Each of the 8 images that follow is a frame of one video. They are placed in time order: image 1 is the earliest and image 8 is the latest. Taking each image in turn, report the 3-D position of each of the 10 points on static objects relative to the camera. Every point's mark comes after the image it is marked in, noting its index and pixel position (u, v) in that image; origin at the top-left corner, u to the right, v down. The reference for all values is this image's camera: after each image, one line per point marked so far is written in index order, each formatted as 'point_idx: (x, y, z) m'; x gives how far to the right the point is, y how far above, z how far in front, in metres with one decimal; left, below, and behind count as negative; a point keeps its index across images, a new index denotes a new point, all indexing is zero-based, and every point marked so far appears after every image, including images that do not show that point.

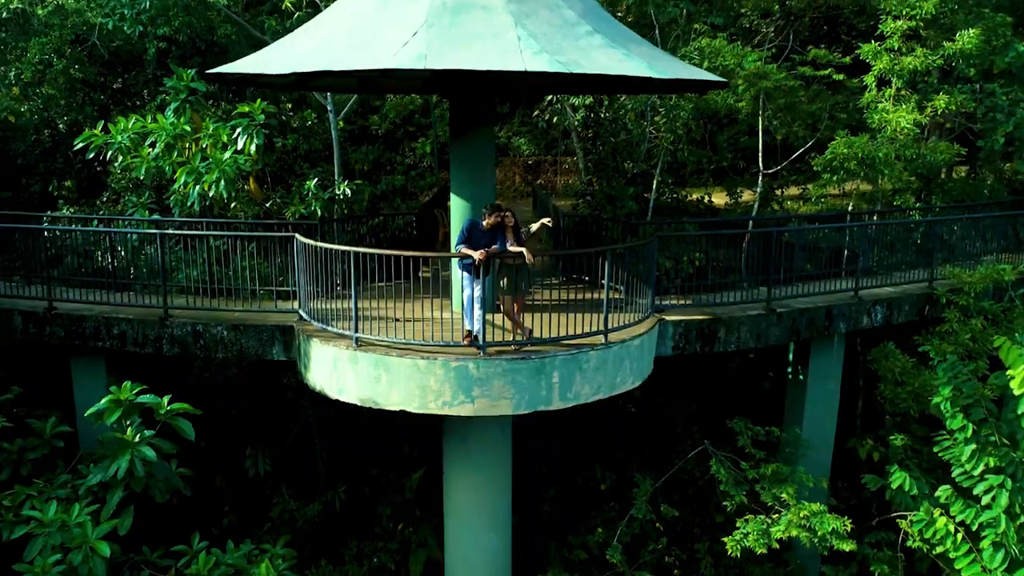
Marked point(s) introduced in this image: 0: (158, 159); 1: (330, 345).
0: (-4.1, +1.5, +9.6) m
1: (-1.6, -0.5, +7.3) m
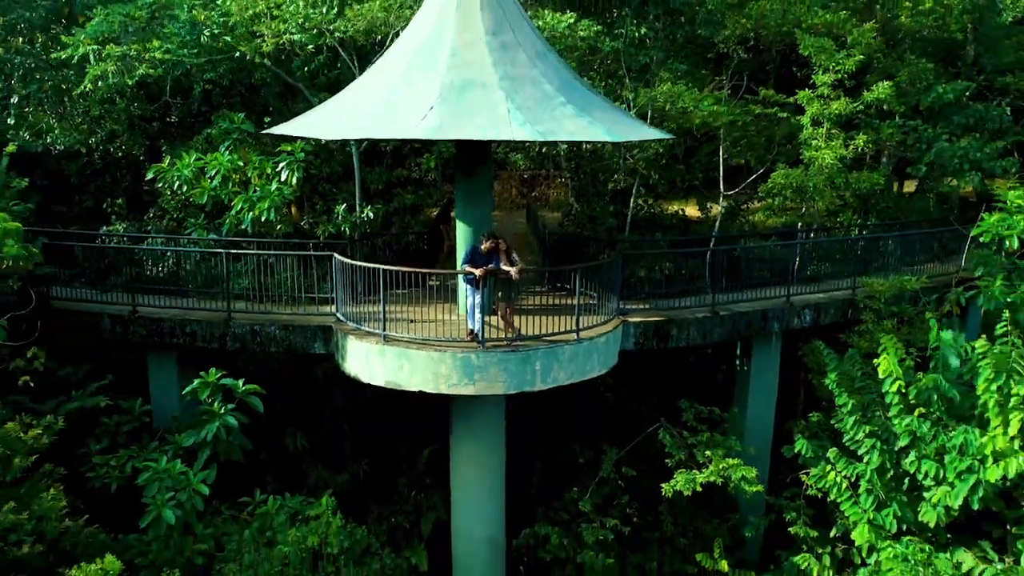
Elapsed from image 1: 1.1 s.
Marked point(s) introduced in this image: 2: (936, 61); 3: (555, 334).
0: (-4.2, +1.4, +11.7) m
1: (-1.7, -0.6, +9.4) m
2: (+7.5, +4.0, +14.6) m
3: (+0.5, -0.5, +9.1) m
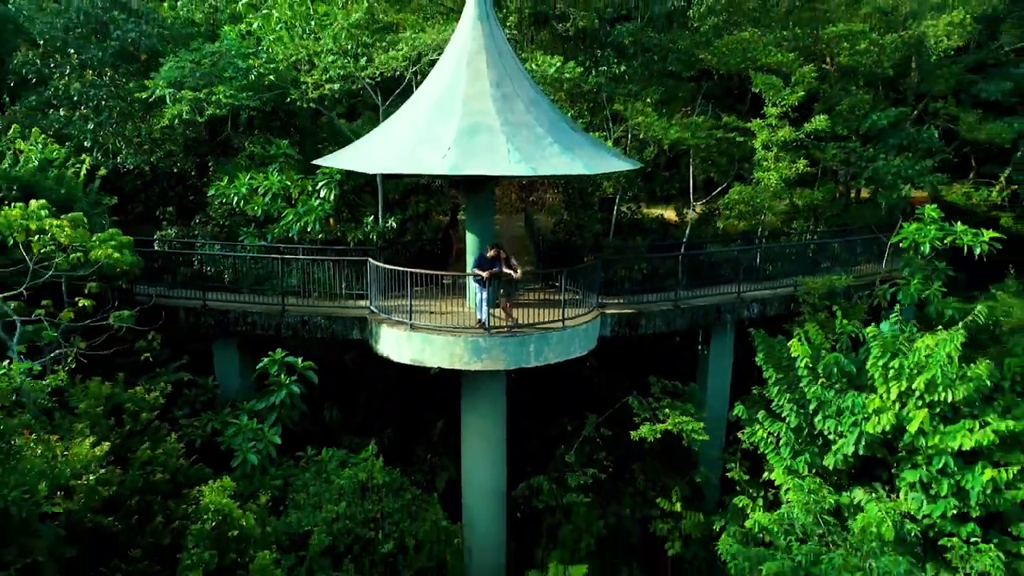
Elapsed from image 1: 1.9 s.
0: (-4.2, +1.4, +14.1) m
1: (-1.7, -0.5, +11.8) m
2: (+7.5, +4.1, +17.1) m
3: (+0.5, -0.5, +11.6) m
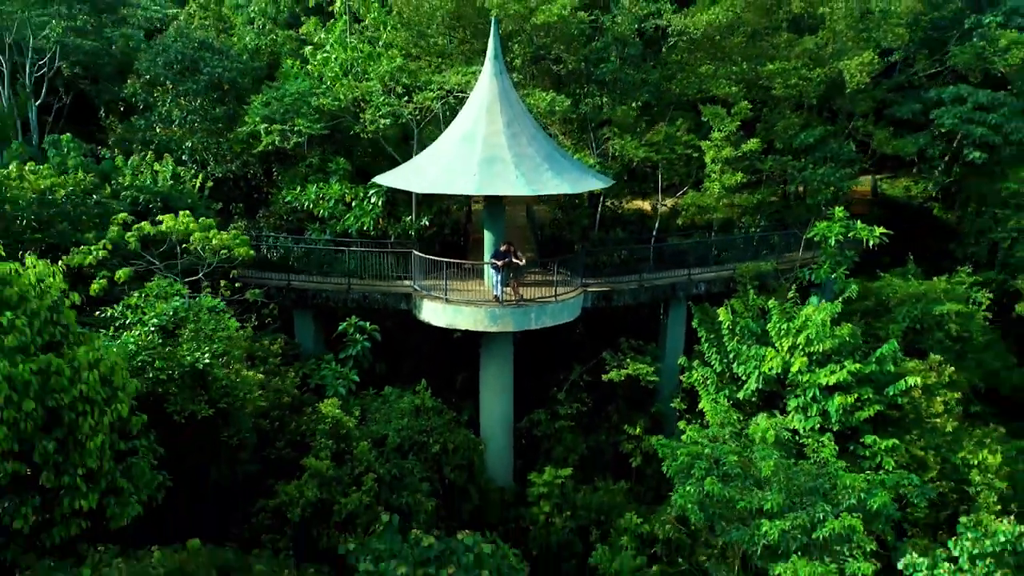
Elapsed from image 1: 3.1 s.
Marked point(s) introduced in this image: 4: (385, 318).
0: (-4.1, +1.8, +18.6) m
1: (-1.6, -0.2, +16.3) m
2: (+7.6, +4.5, +21.4) m
3: (+0.6, -0.2, +16.1) m
4: (-2.7, -0.7, +18.7) m
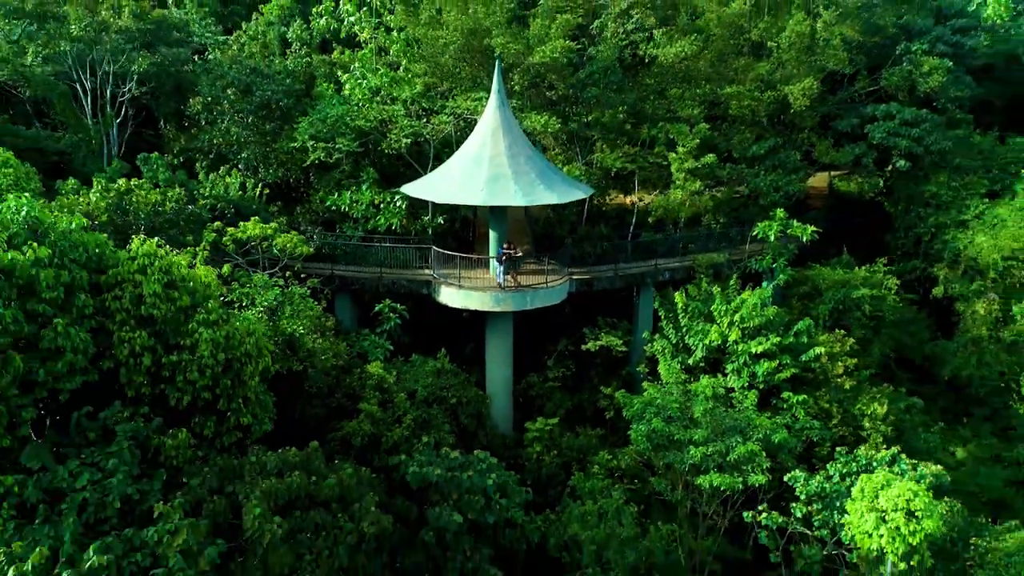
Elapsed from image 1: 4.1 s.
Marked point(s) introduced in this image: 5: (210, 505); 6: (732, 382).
0: (-4.1, +2.2, +22.7) m
1: (-1.6, 0.0, +20.5) m
2: (+7.6, +4.9, +25.5) m
3: (+0.6, +0.1, +20.3) m
4: (-2.7, -0.4, +22.9) m
5: (-3.5, -2.5, +9.6) m
6: (+4.8, -2.0, +18.2) m
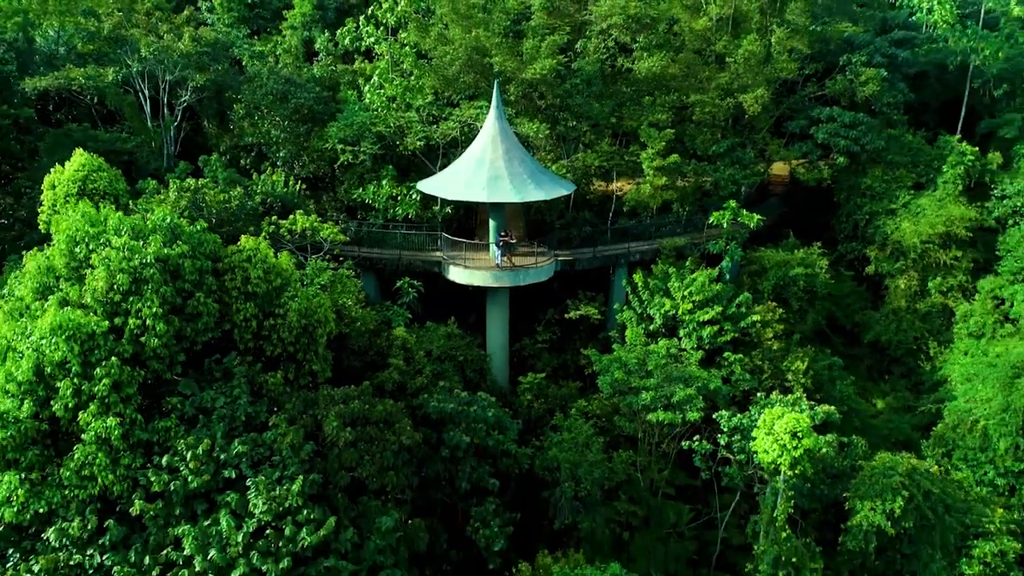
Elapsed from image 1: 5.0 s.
0: (-4.2, +2.9, +27.1) m
1: (-1.7, +0.7, +25.1) m
2: (+7.5, +5.7, +29.9) m
3: (+0.5, +0.7, +24.8) m
4: (-2.9, +0.3, +27.4) m
5: (-3.6, -2.2, +14.2) m
6: (+4.7, -1.5, +22.8) m
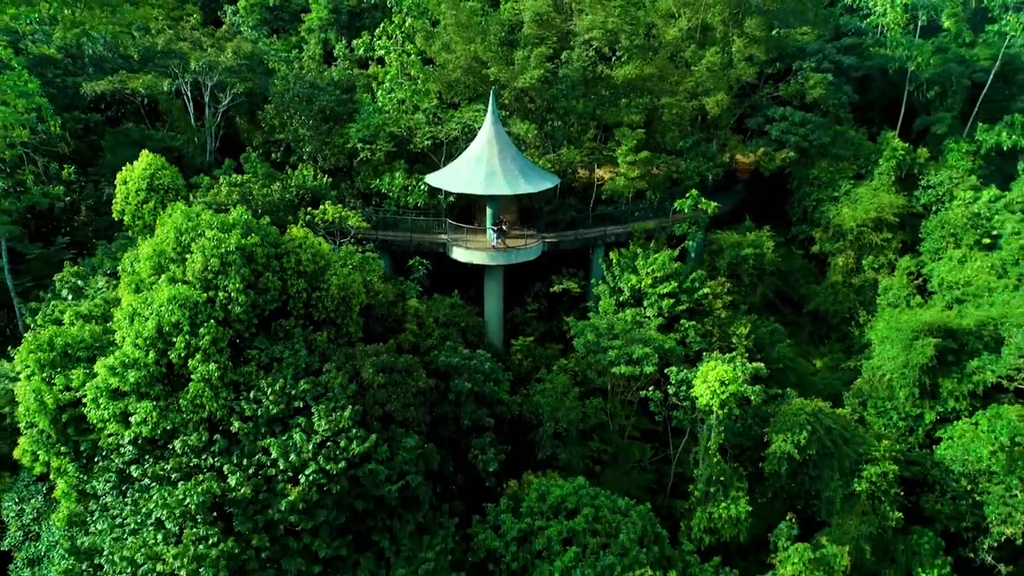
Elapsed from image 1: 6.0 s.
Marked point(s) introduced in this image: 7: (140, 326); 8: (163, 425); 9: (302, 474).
0: (-4.5, +3.7, +31.8) m
1: (-1.9, +1.5, +29.8) m
2: (+7.2, +6.7, +34.4) m
3: (+0.2, +1.5, +29.5) m
4: (-3.1, +1.2, +32.2) m
5: (-3.8, -1.8, +19.0) m
6: (+4.5, -0.8, +27.6) m
7: (-7.8, -0.8, +17.4) m
8: (-7.0, -2.8, +16.7) m
9: (-4.2, -3.7, +16.6) m
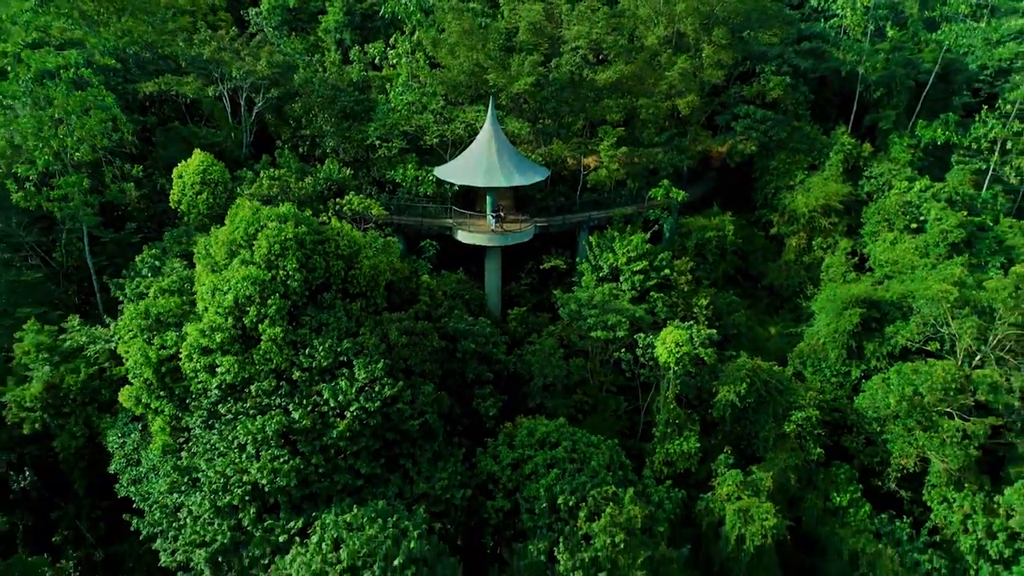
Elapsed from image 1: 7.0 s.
0: (-4.6, +4.7, +36.7) m
1: (-2.1, +2.4, +34.8) m
2: (+7.1, +7.8, +39.3) m
3: (+0.1, +2.4, +34.6) m
4: (-3.2, +2.2, +37.2) m
5: (-4.0, -1.3, +24.2) m
6: (+4.3, +0.1, +32.7) m
7: (-7.9, -0.3, +22.5) m
8: (-7.1, -2.3, +21.9) m
9: (-4.3, -3.2, +21.9) m
